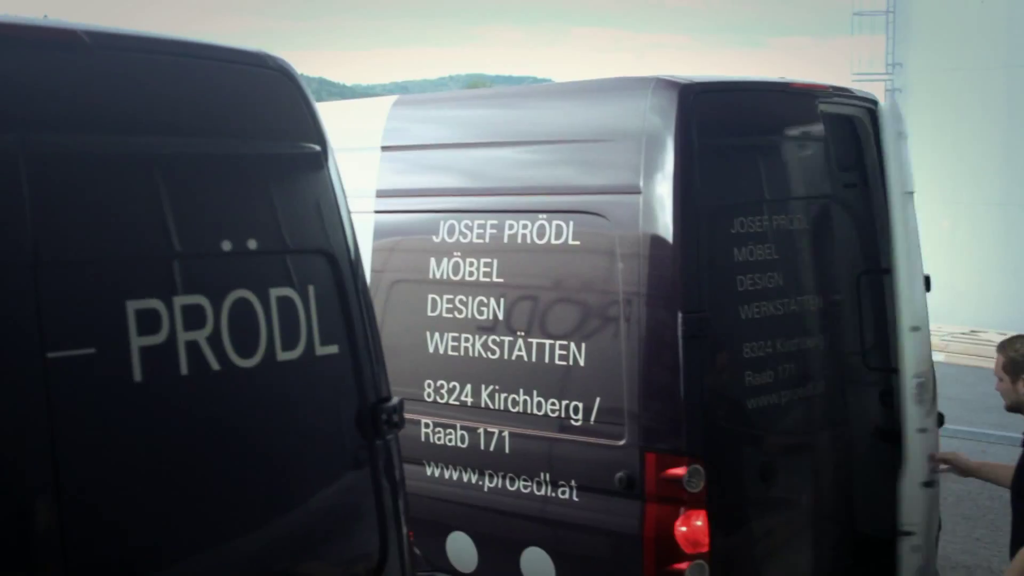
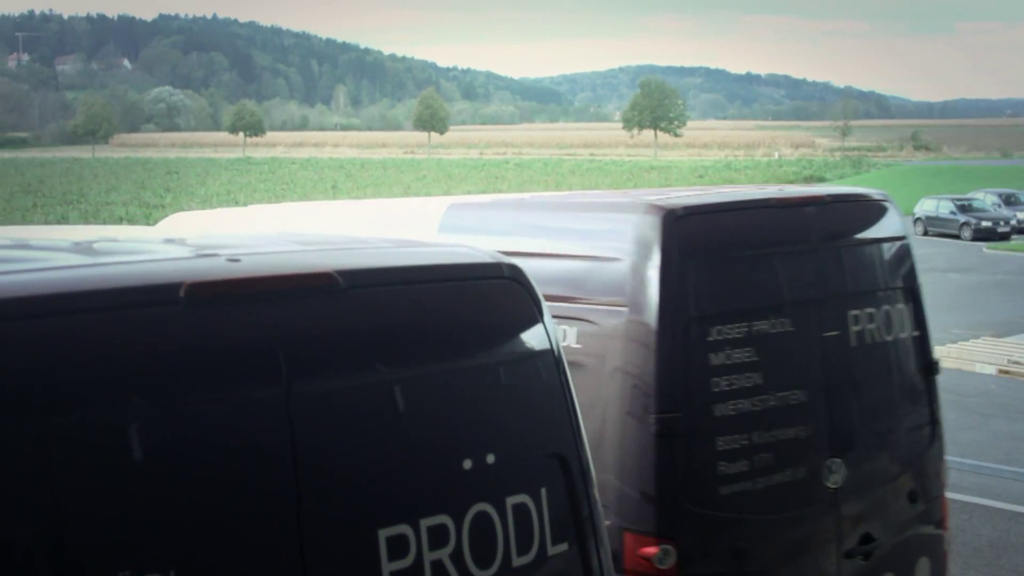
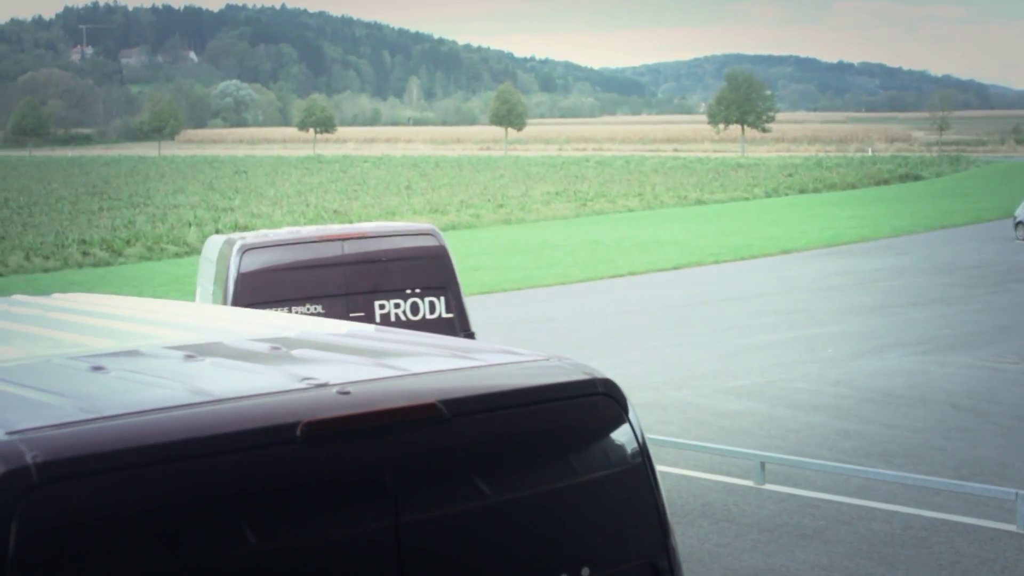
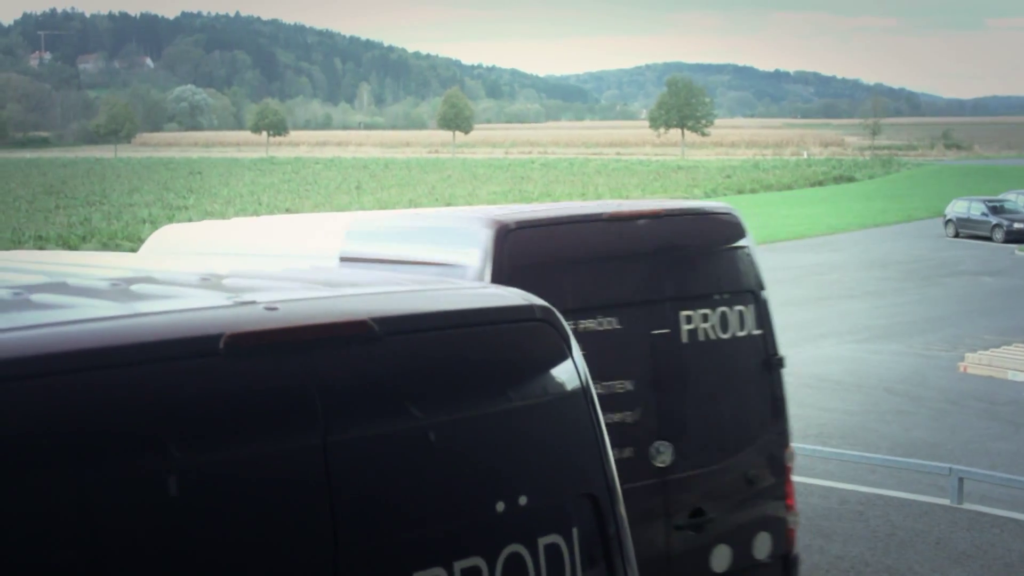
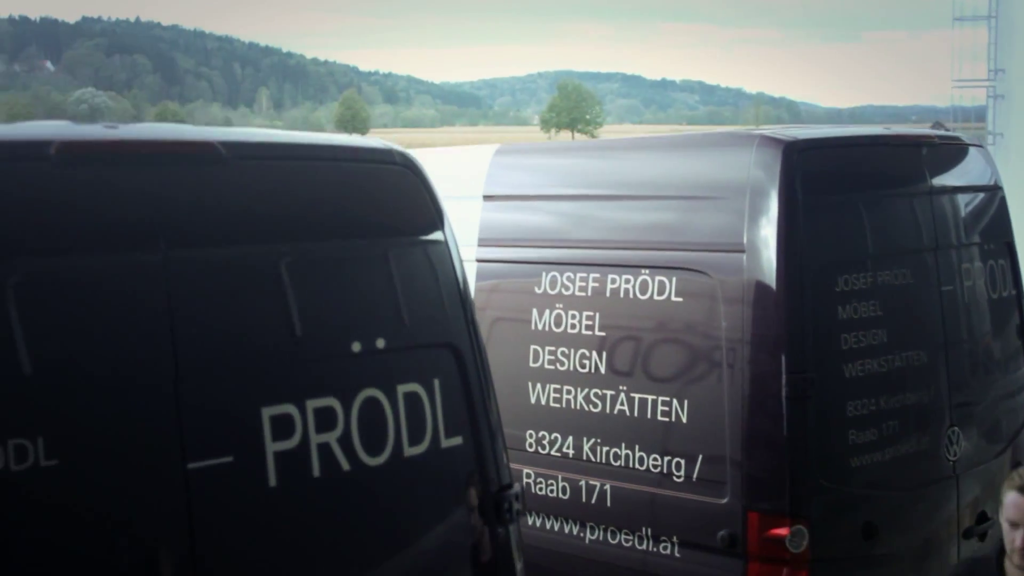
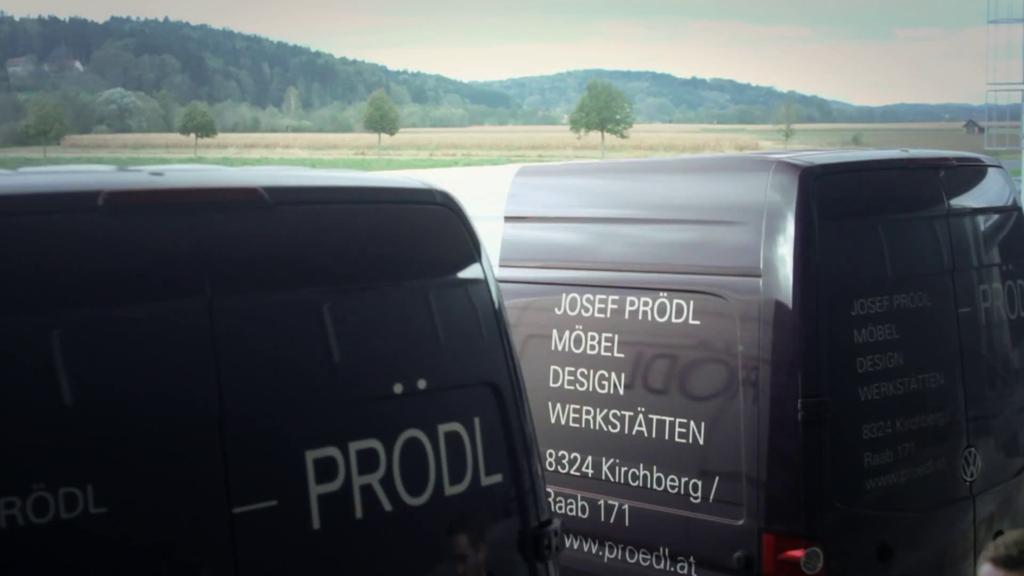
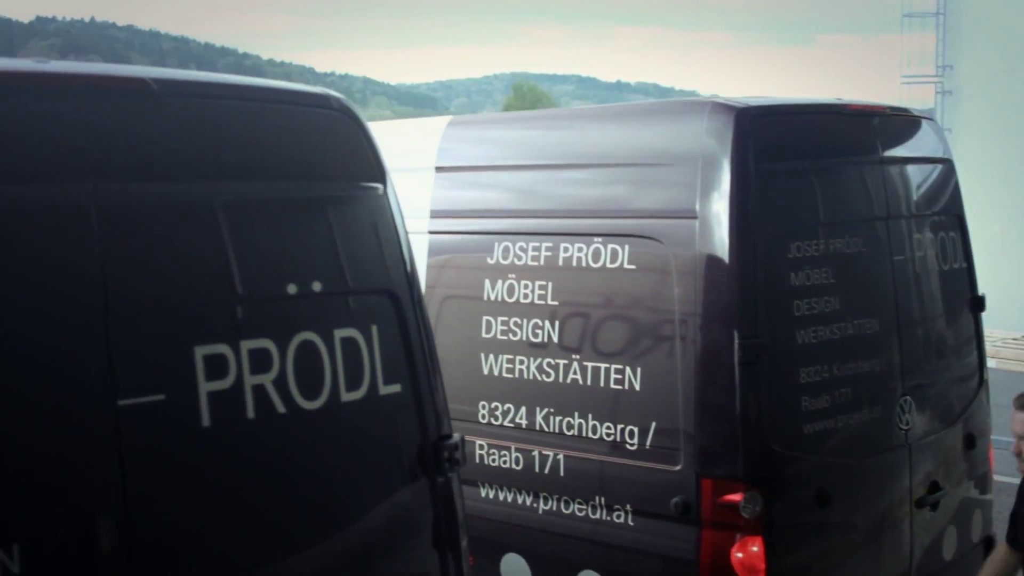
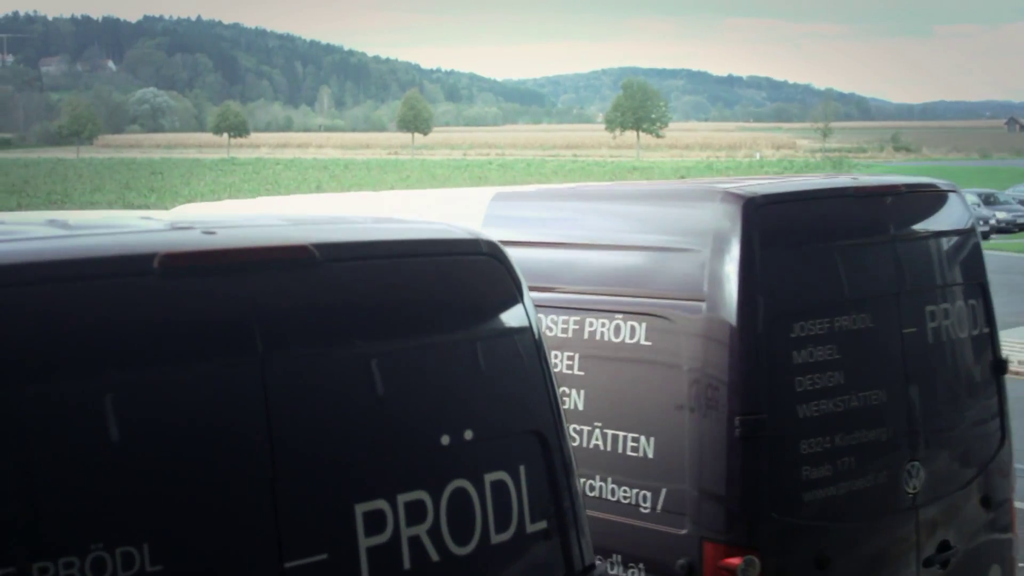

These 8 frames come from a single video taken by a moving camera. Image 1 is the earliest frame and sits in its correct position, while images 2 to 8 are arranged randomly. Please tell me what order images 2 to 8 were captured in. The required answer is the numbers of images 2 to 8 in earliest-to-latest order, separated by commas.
7, 5, 6, 8, 2, 4, 3
